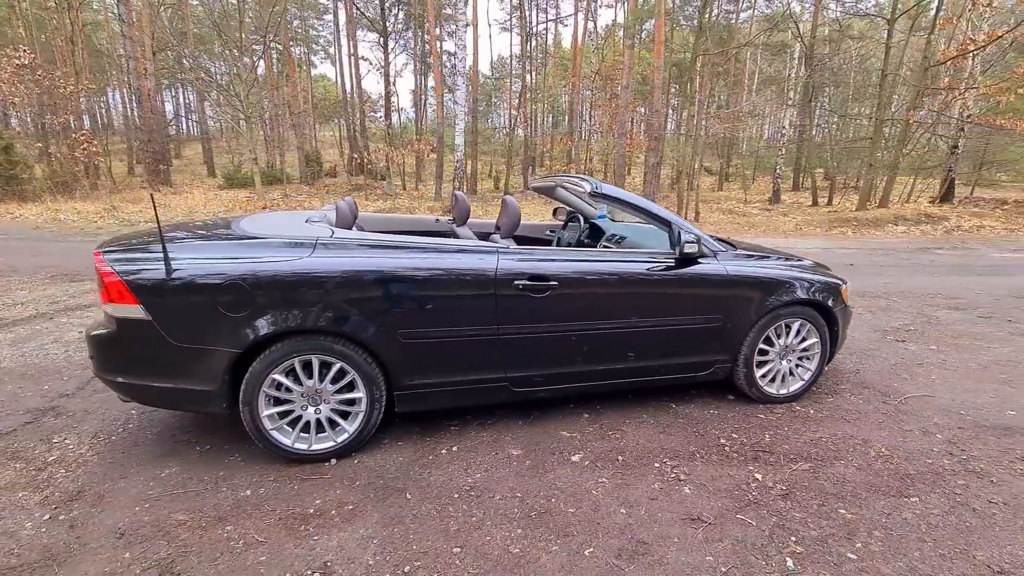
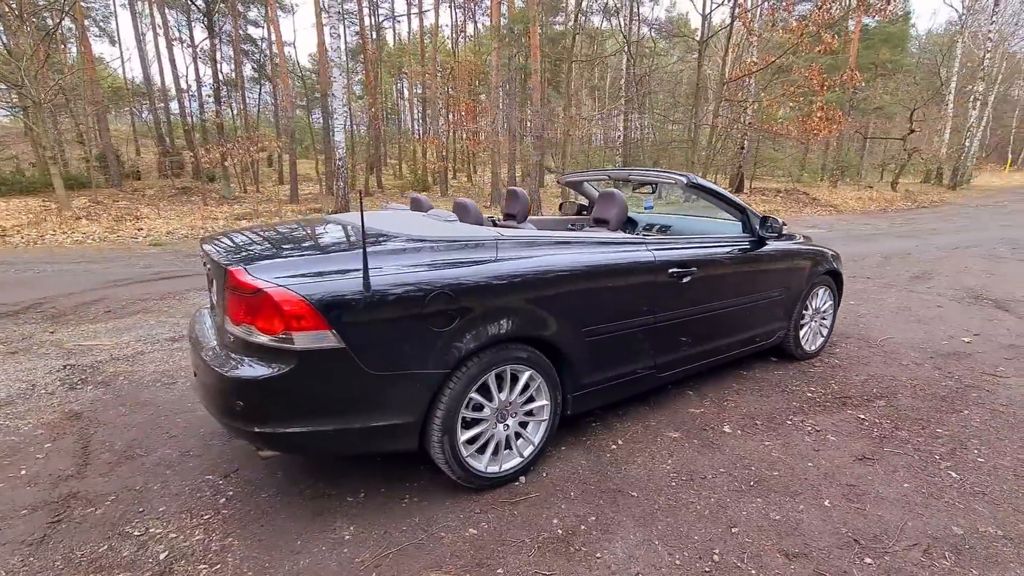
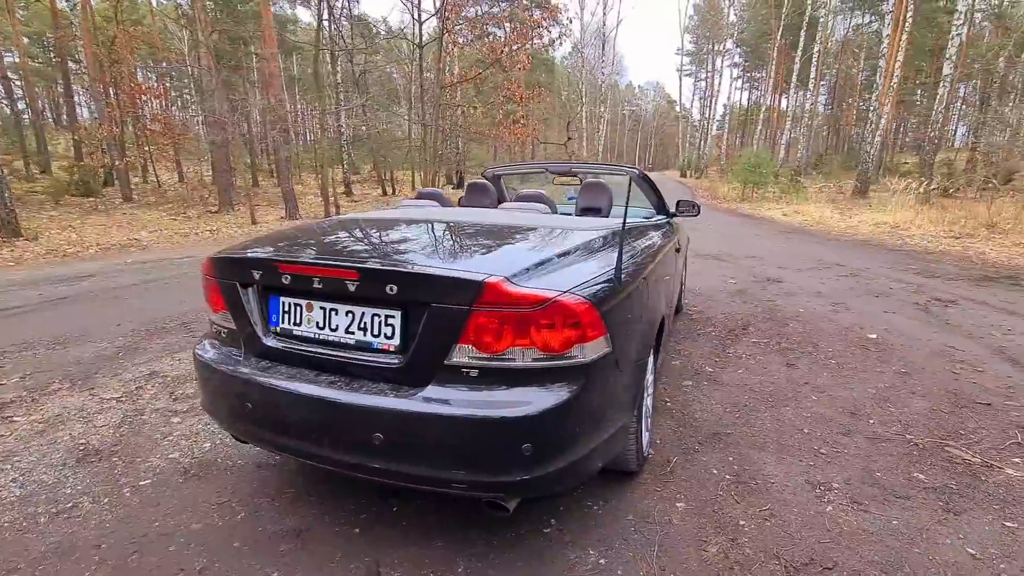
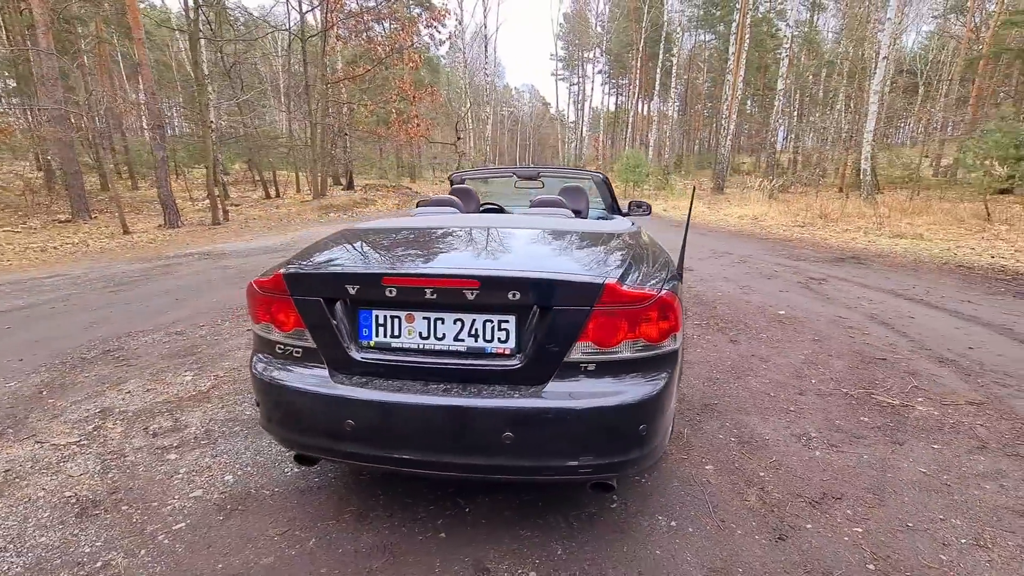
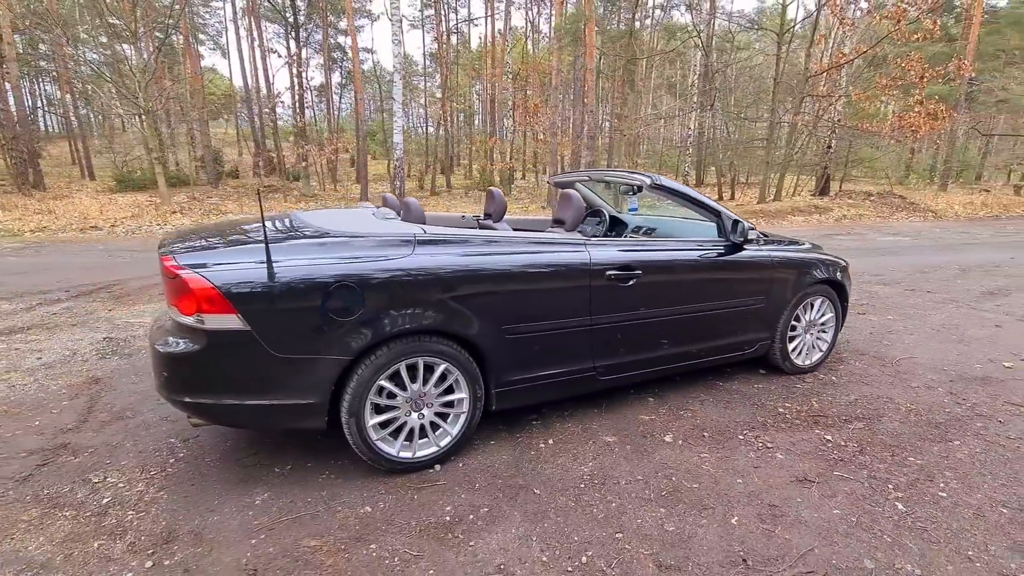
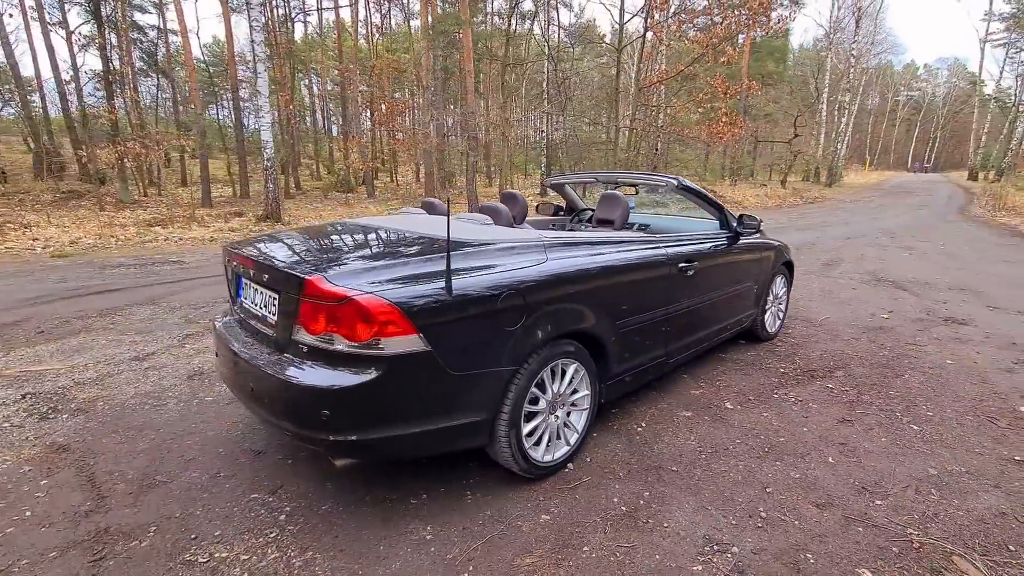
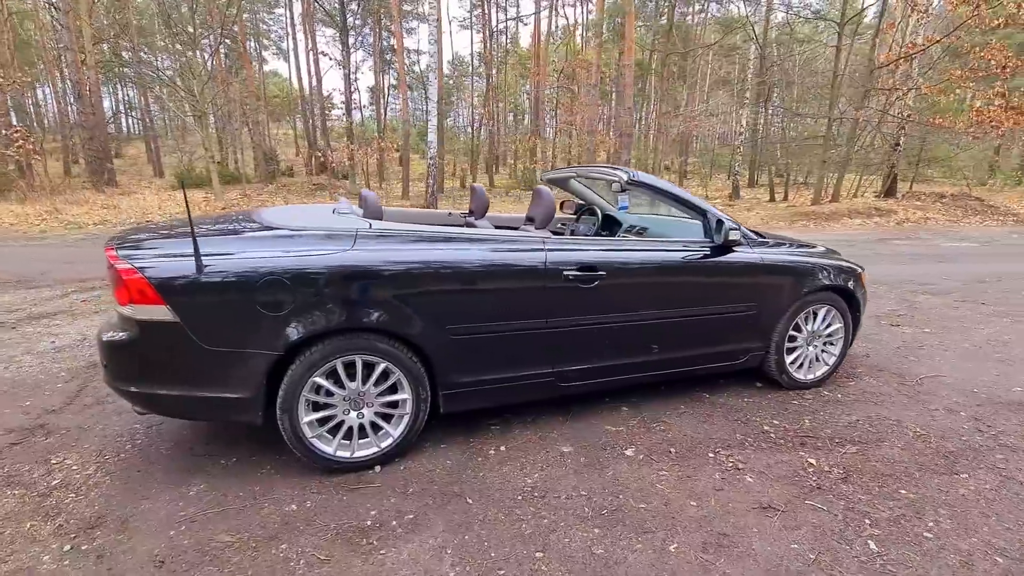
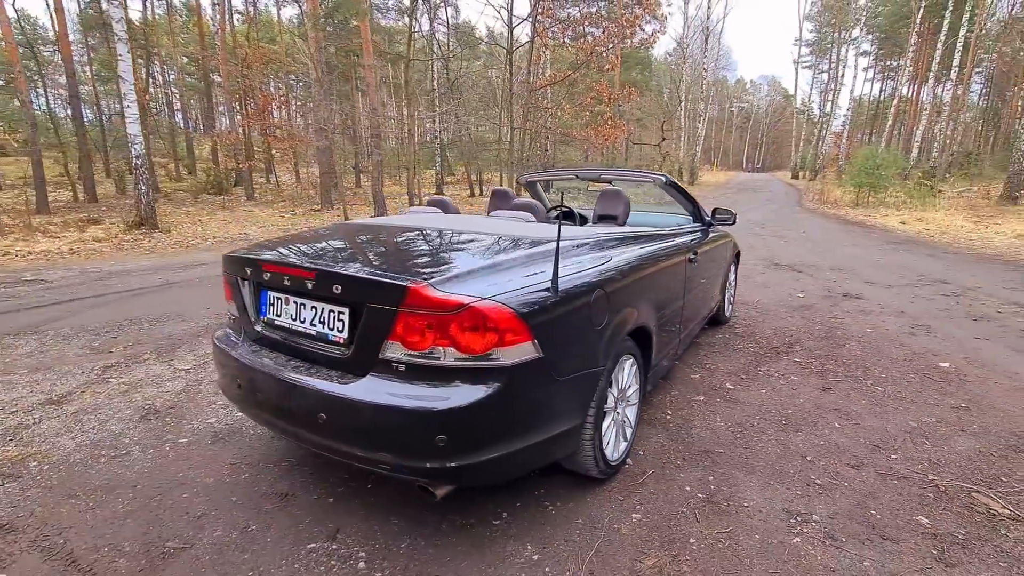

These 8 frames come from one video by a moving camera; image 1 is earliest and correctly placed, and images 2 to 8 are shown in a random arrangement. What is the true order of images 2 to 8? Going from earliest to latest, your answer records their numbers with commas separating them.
7, 5, 2, 6, 8, 3, 4
